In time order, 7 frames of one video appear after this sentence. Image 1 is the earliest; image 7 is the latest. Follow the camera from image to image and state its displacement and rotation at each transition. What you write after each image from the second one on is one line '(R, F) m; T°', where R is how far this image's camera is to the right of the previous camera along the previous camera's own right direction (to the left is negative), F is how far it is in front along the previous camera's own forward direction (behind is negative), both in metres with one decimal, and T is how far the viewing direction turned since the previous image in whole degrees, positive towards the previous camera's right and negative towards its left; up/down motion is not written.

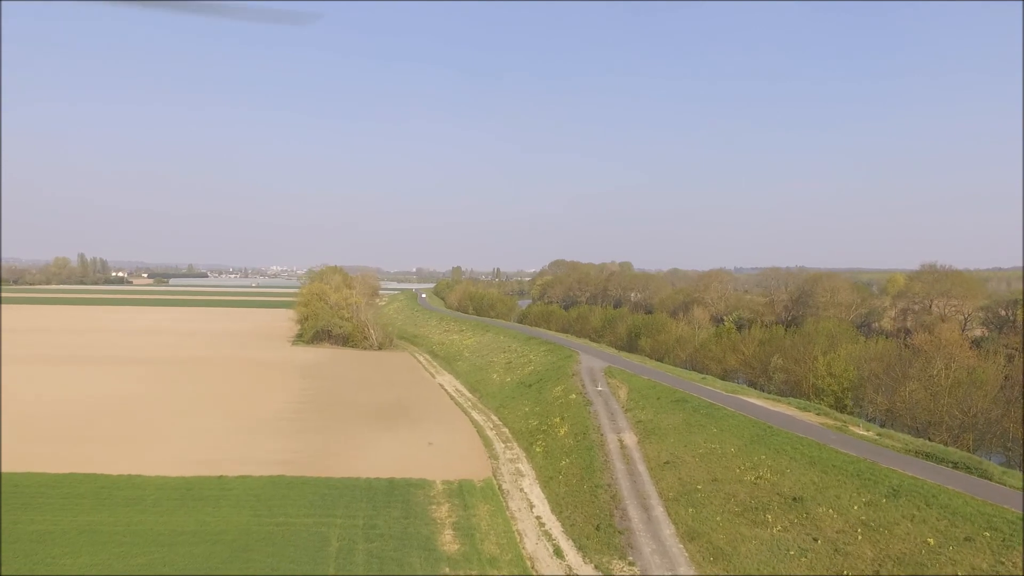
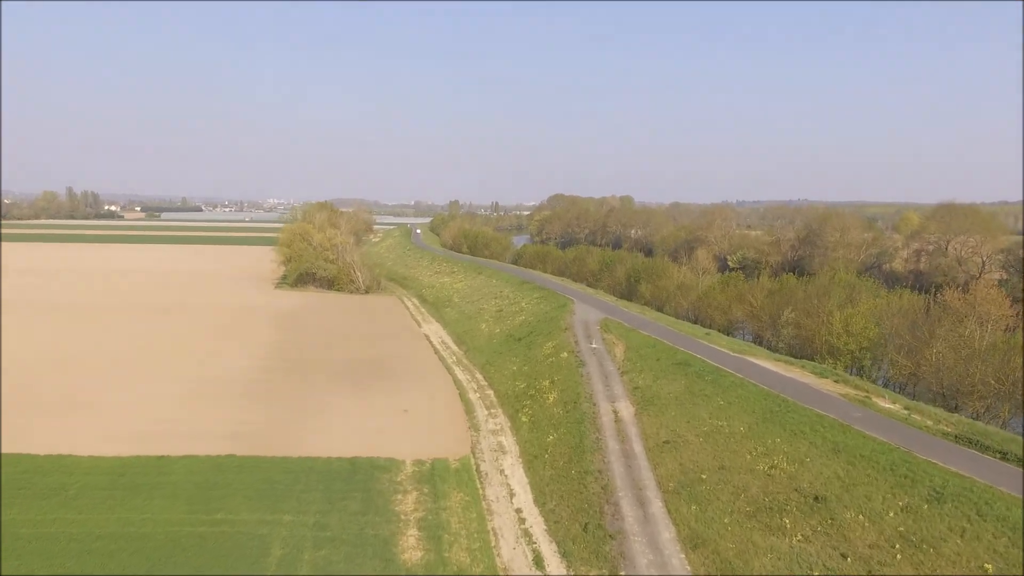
(+0.5, +2.5) m; 0°
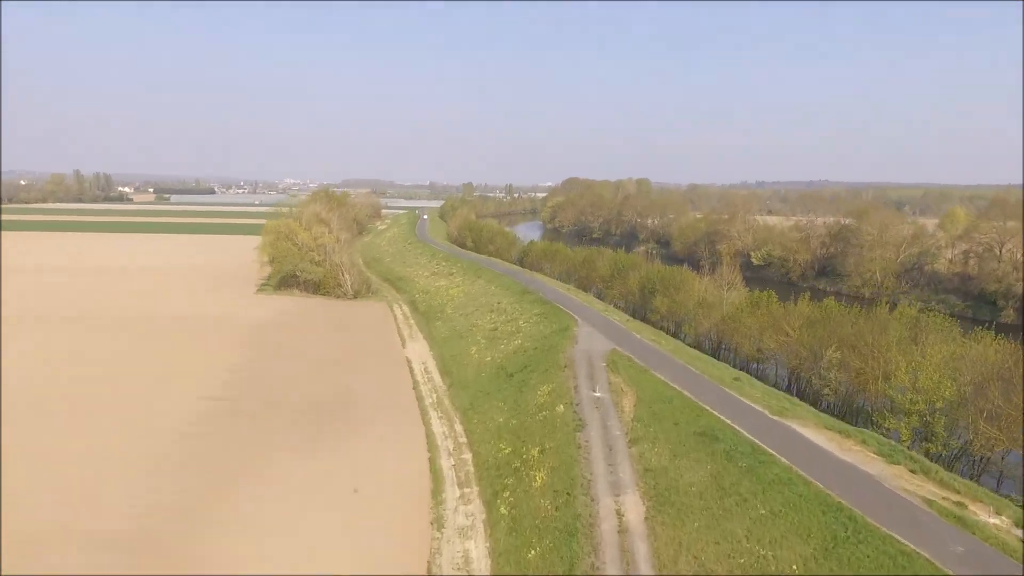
(+0.8, +4.4) m; -1°
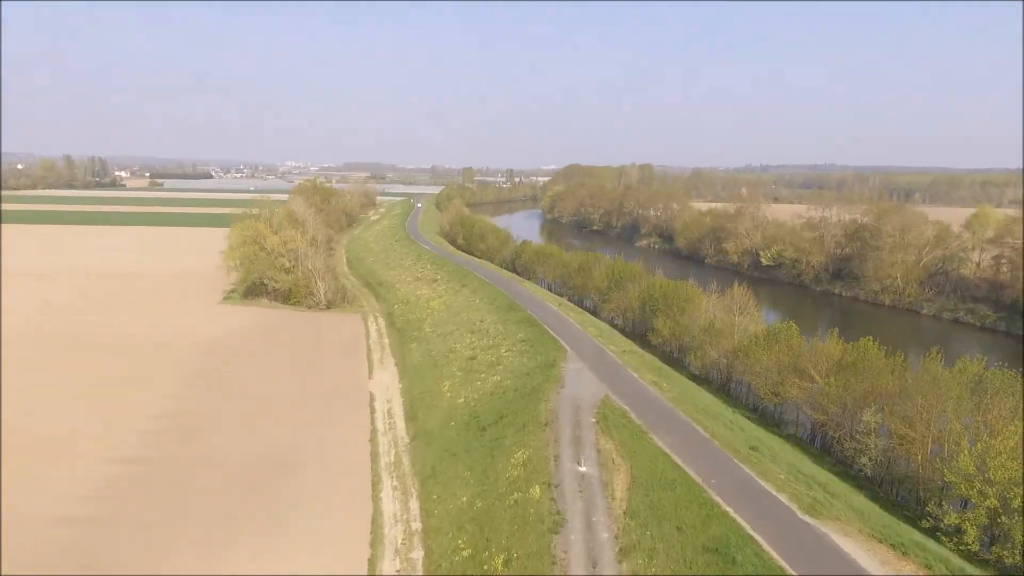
(+0.8, +3.8) m; 0°
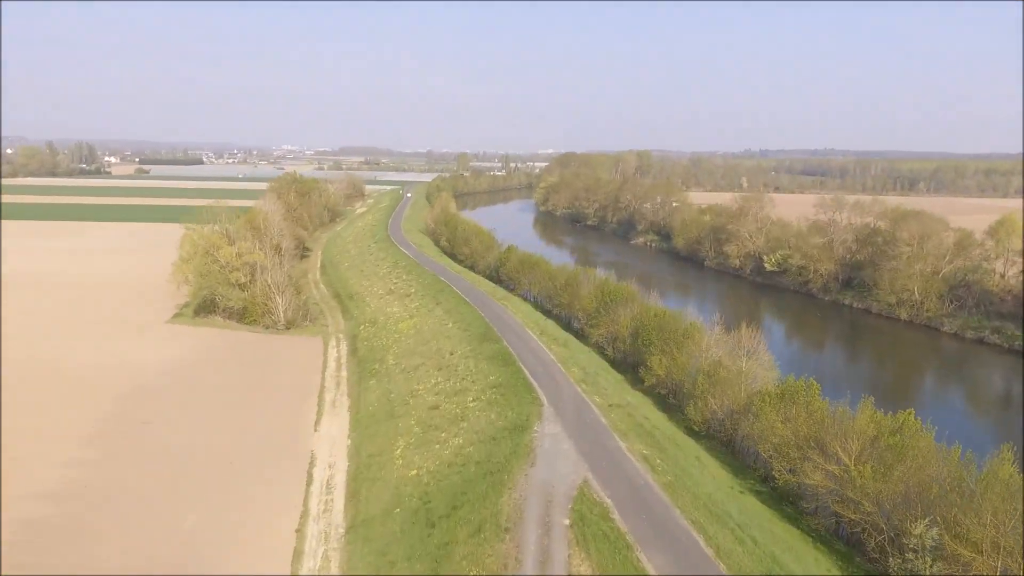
(+0.9, +4.0) m; 0°
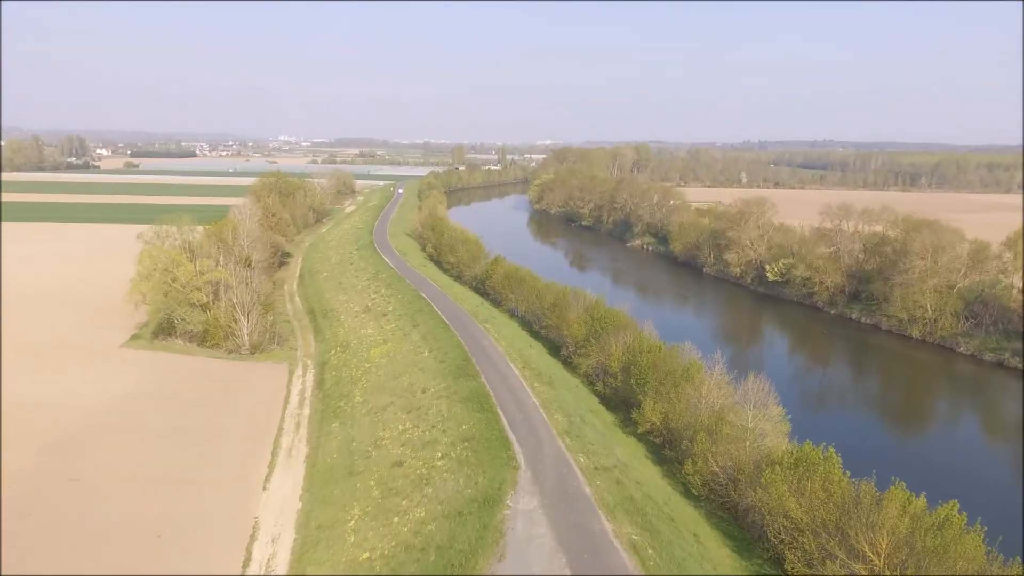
(+0.7, +2.8) m; 0°
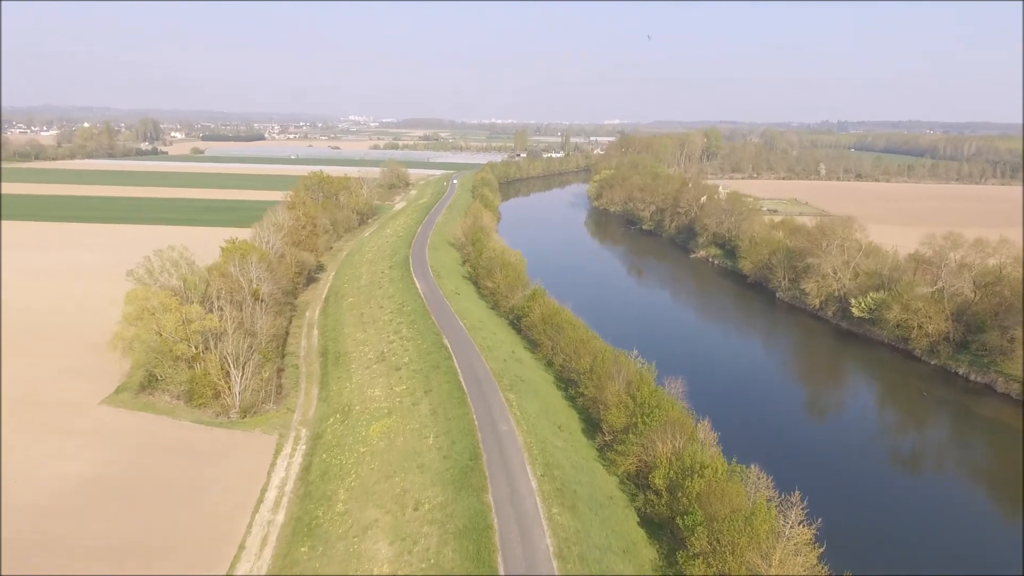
(+1.3, +5.6) m; -5°
